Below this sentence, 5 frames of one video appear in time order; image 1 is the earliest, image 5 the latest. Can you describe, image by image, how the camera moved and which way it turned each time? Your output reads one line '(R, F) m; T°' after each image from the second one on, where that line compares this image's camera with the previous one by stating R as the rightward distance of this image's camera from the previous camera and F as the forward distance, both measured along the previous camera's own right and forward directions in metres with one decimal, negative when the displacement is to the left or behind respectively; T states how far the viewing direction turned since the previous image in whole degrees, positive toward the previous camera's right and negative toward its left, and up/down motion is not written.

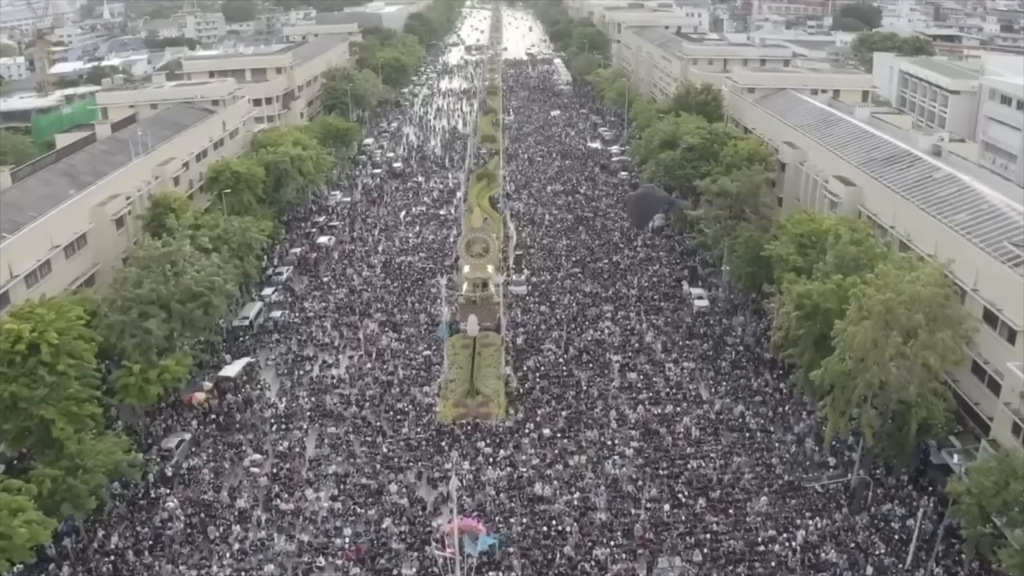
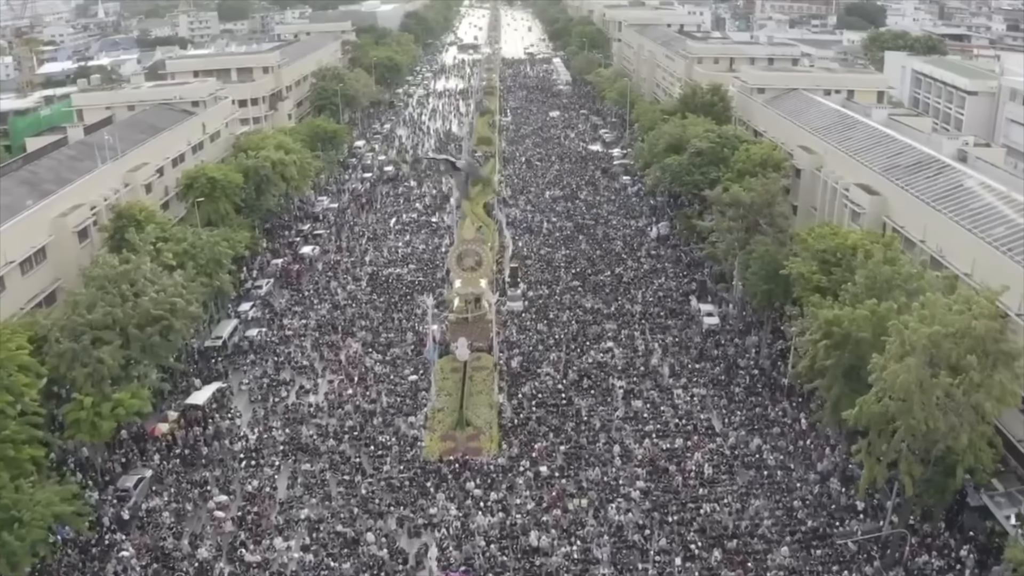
(+0.2, +3.2) m; 0°
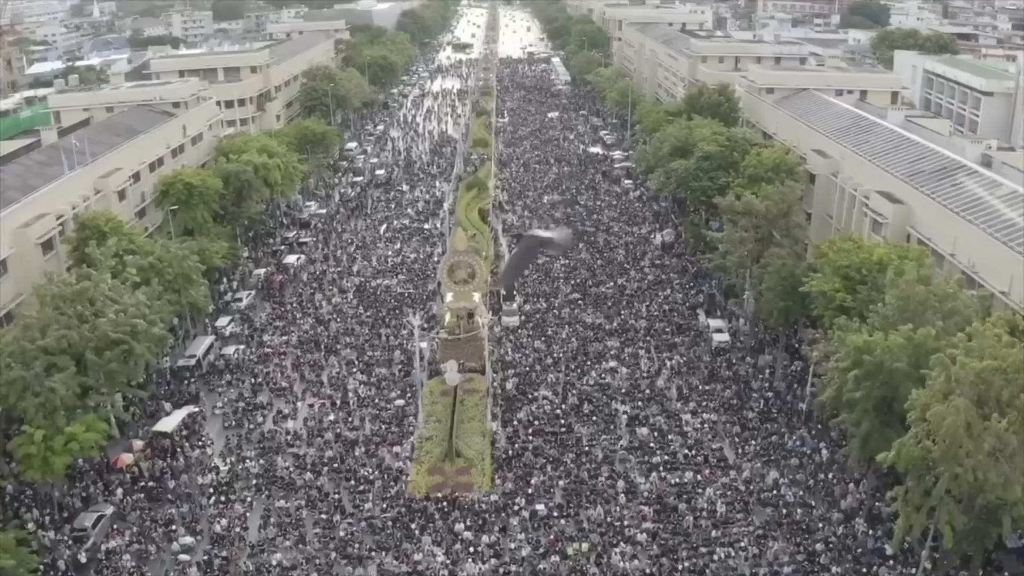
(+0.2, +2.7) m; 0°
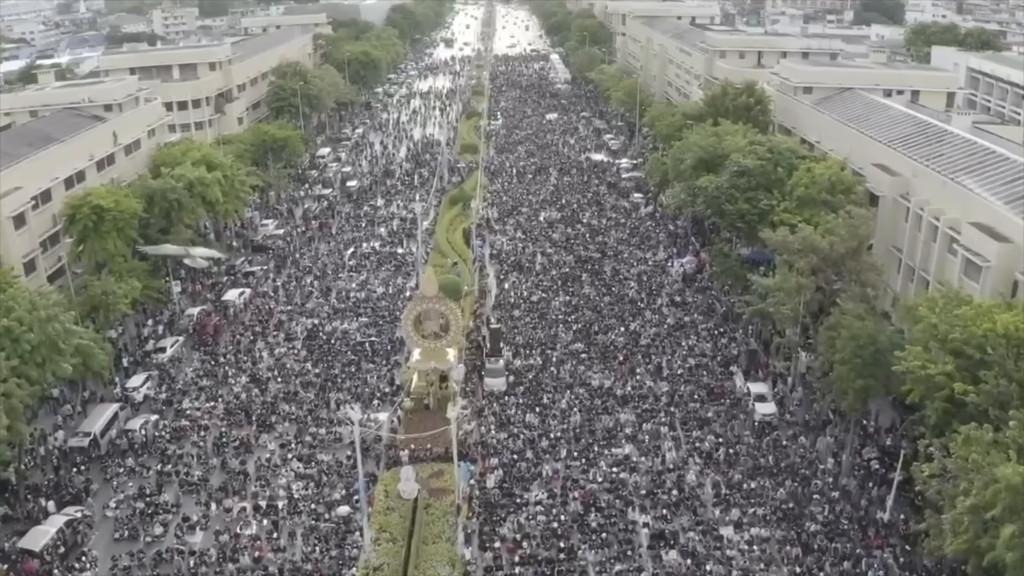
(+0.5, +8.4) m; 0°
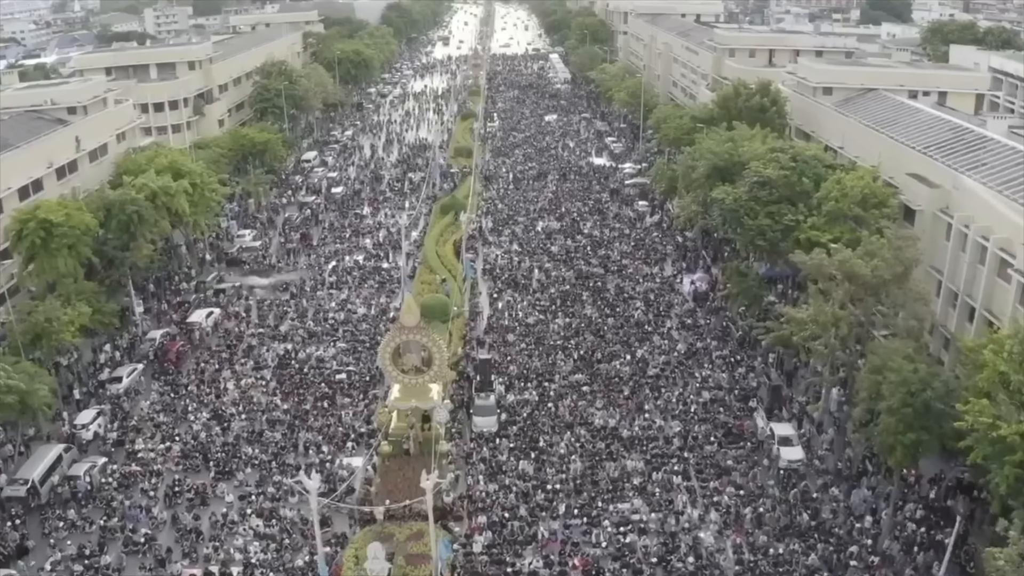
(+0.3, +3.5) m; 0°
